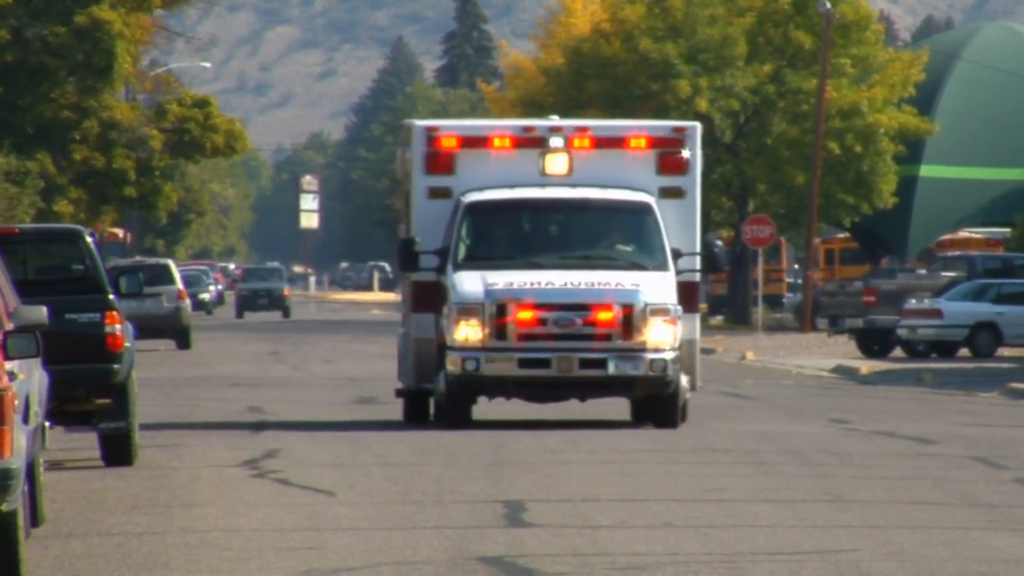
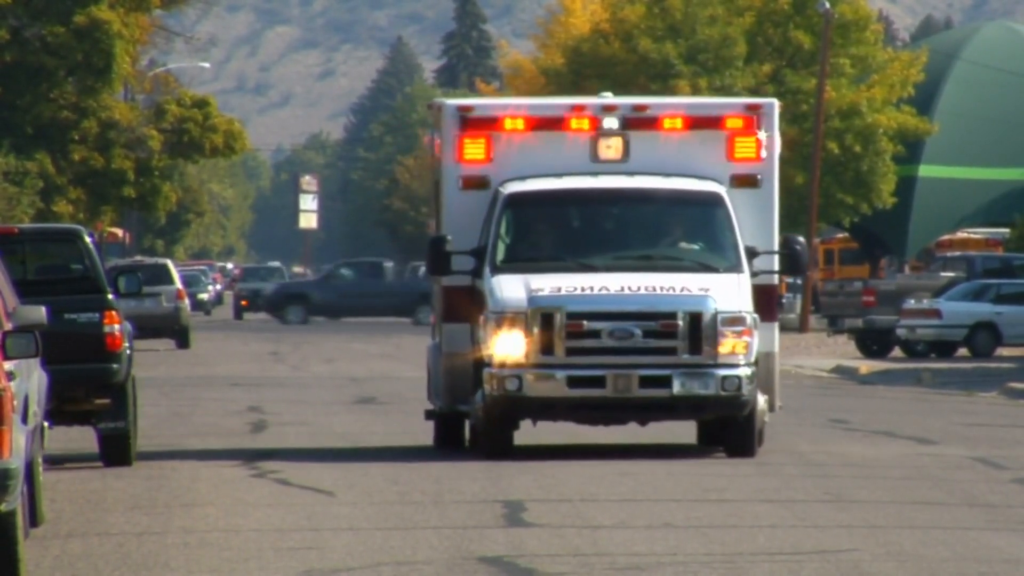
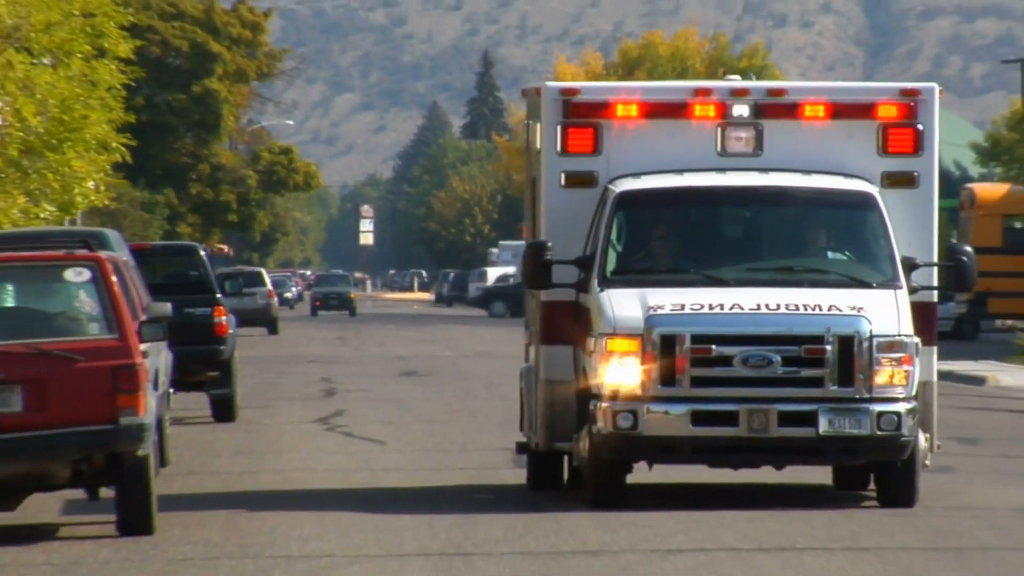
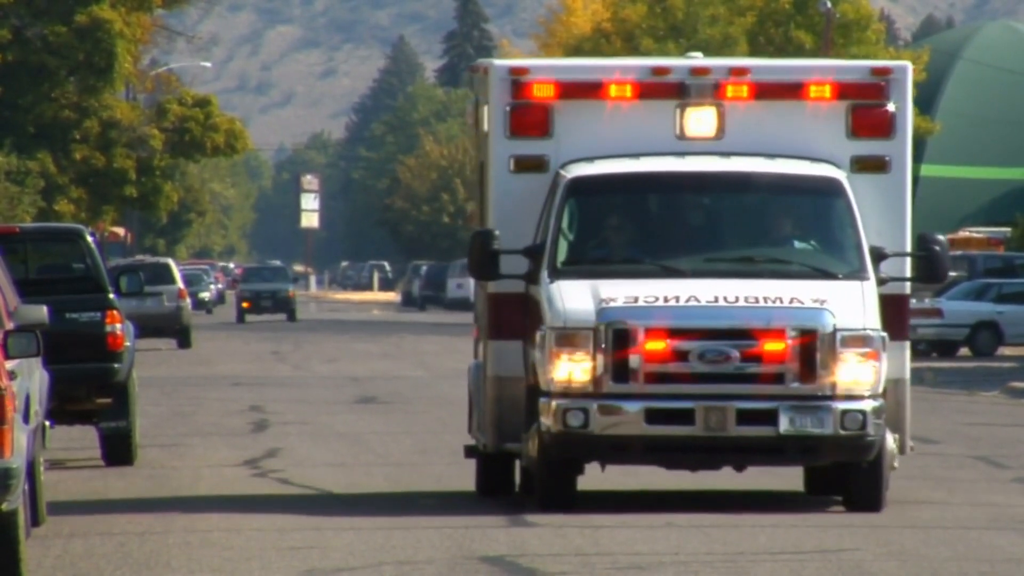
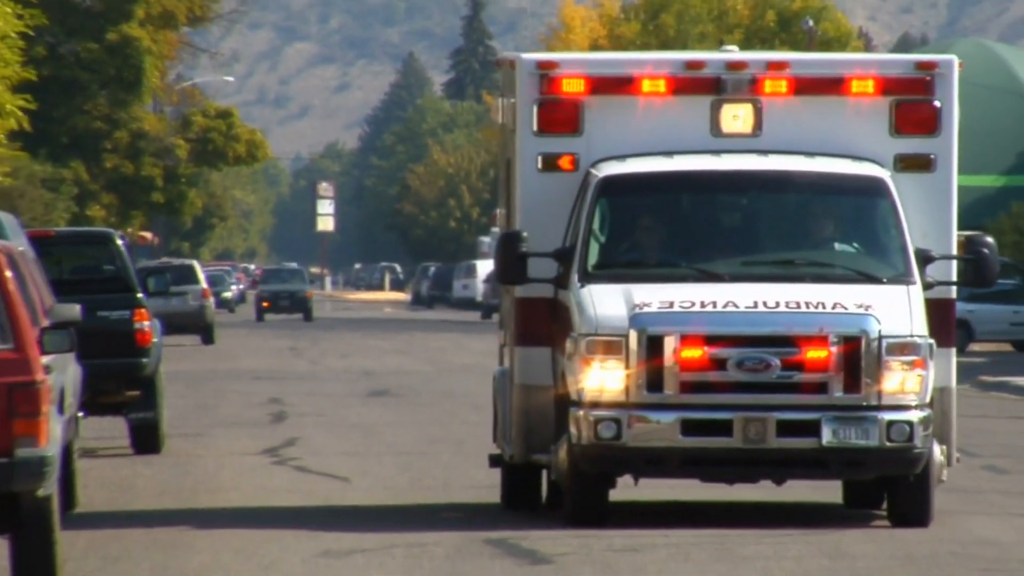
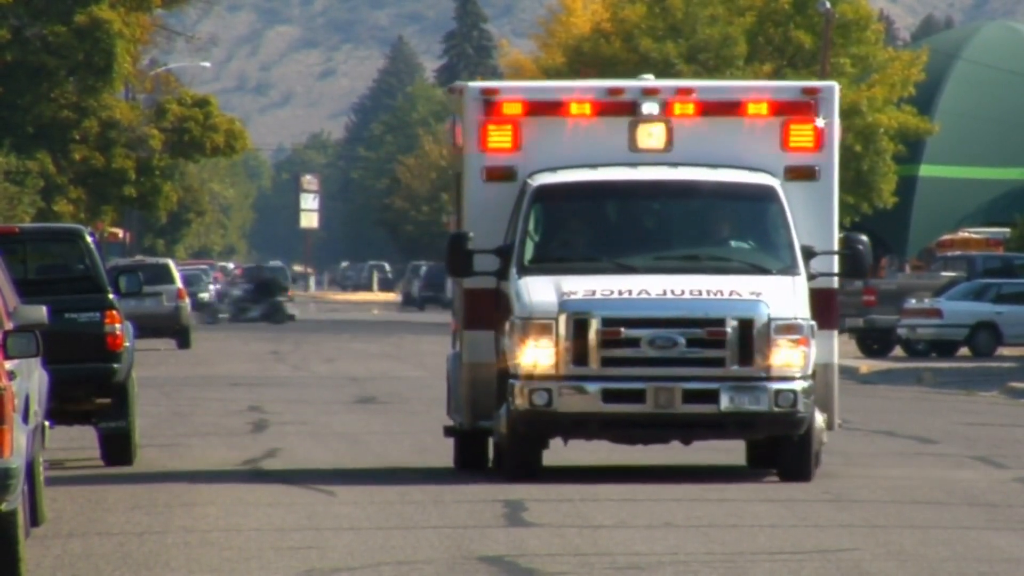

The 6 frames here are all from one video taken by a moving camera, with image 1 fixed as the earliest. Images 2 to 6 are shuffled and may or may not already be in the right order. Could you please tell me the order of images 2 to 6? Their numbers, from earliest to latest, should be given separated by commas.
2, 6, 4, 5, 3
